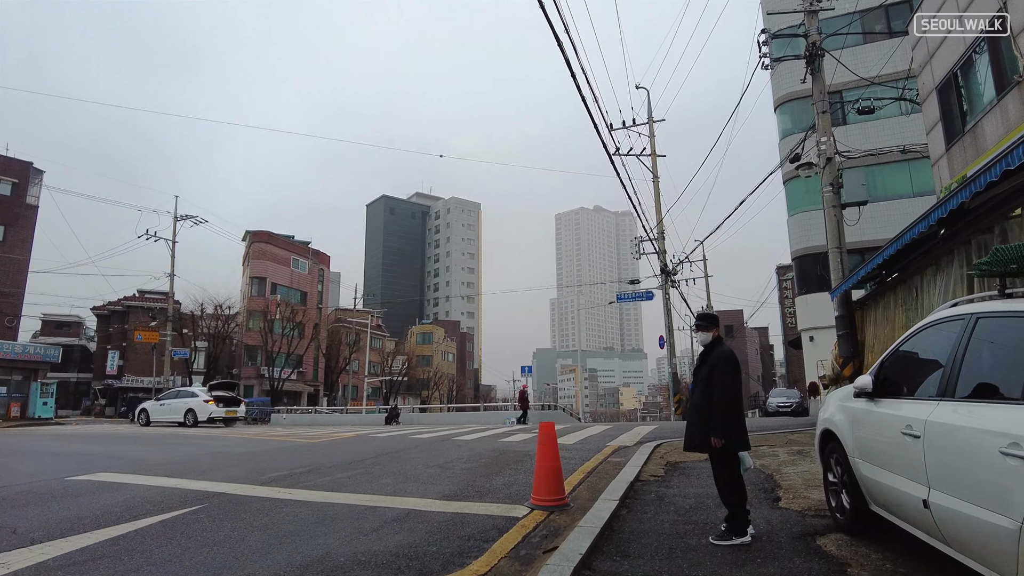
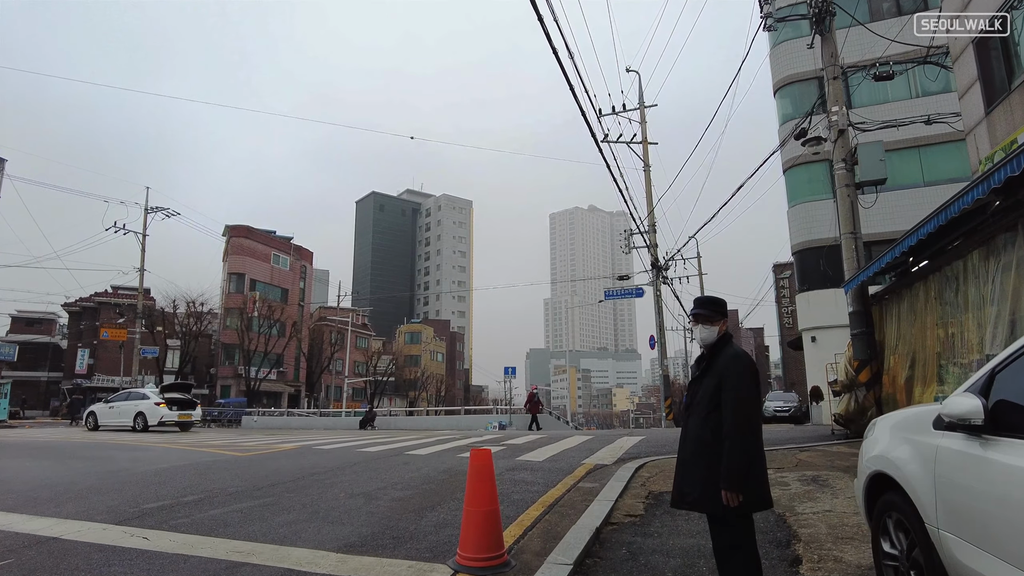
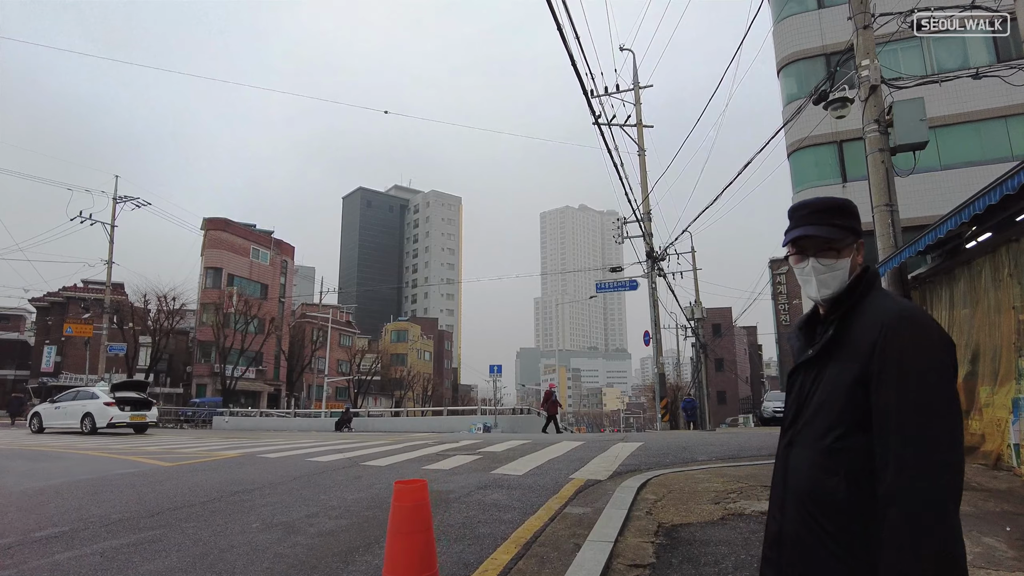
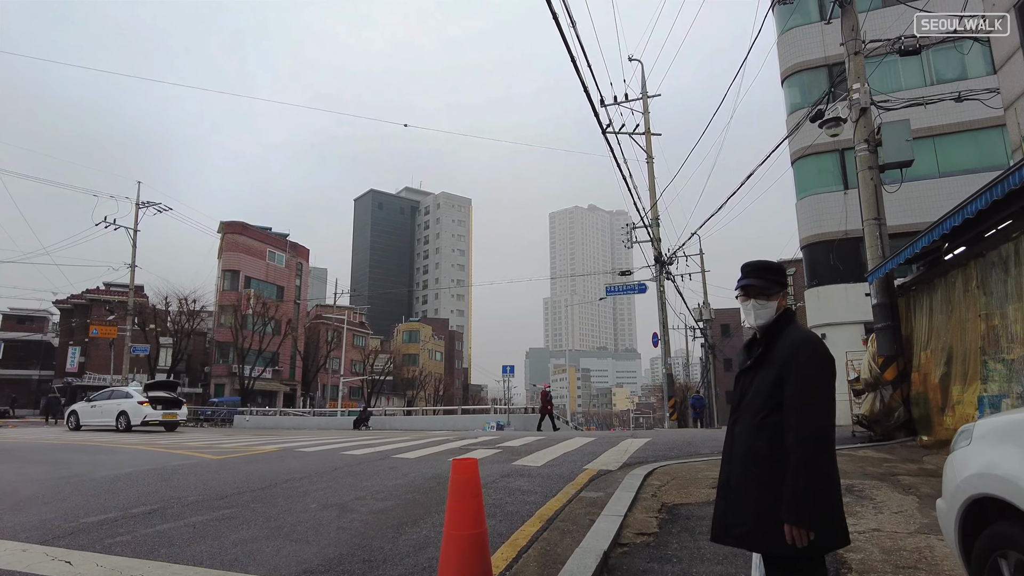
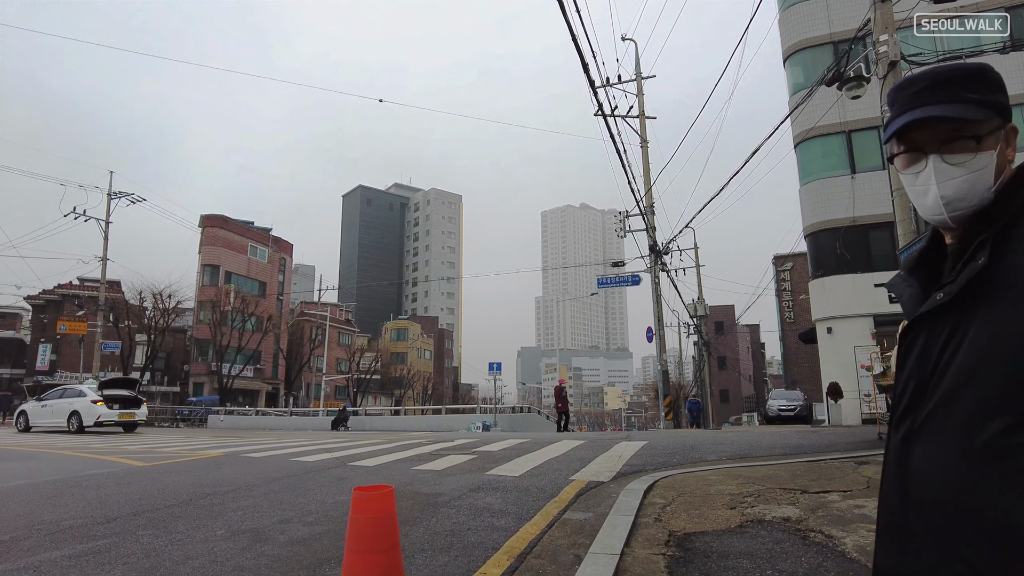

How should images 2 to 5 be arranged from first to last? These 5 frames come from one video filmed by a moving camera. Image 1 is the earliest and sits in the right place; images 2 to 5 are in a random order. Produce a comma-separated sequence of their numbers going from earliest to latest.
2, 4, 3, 5
